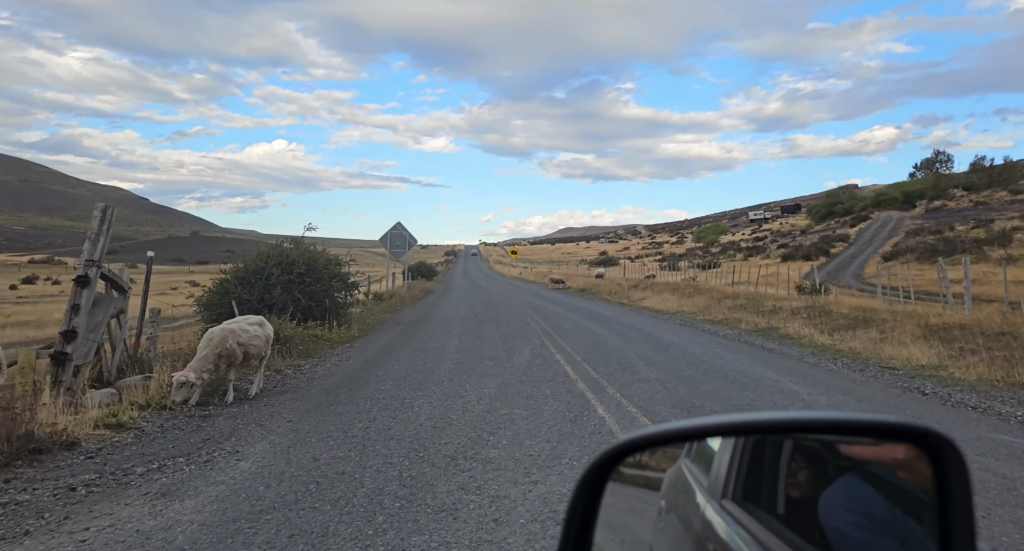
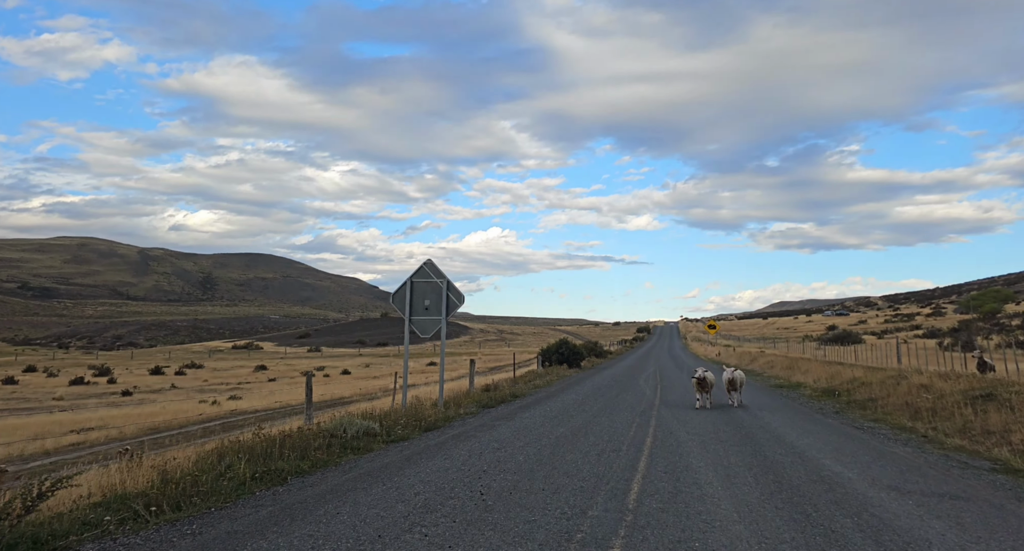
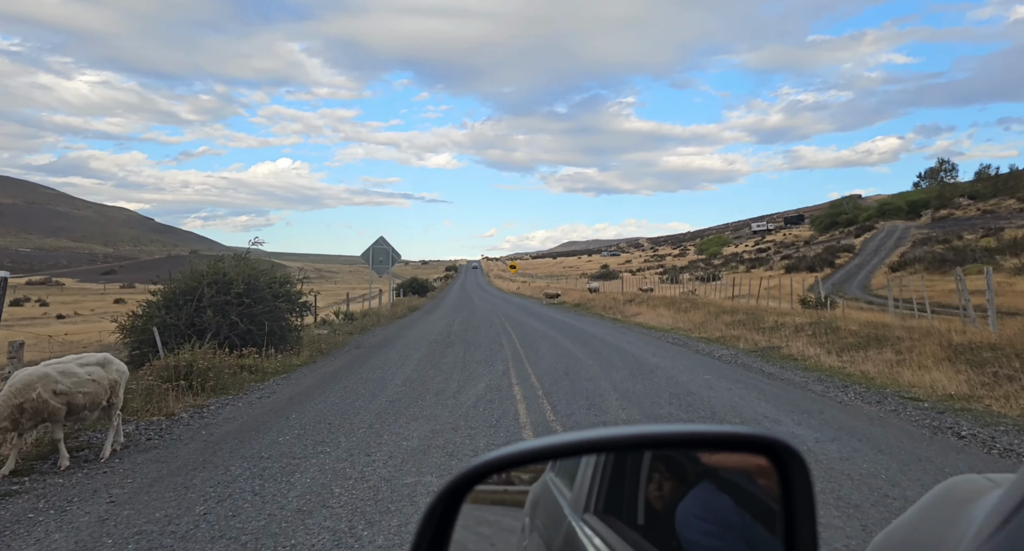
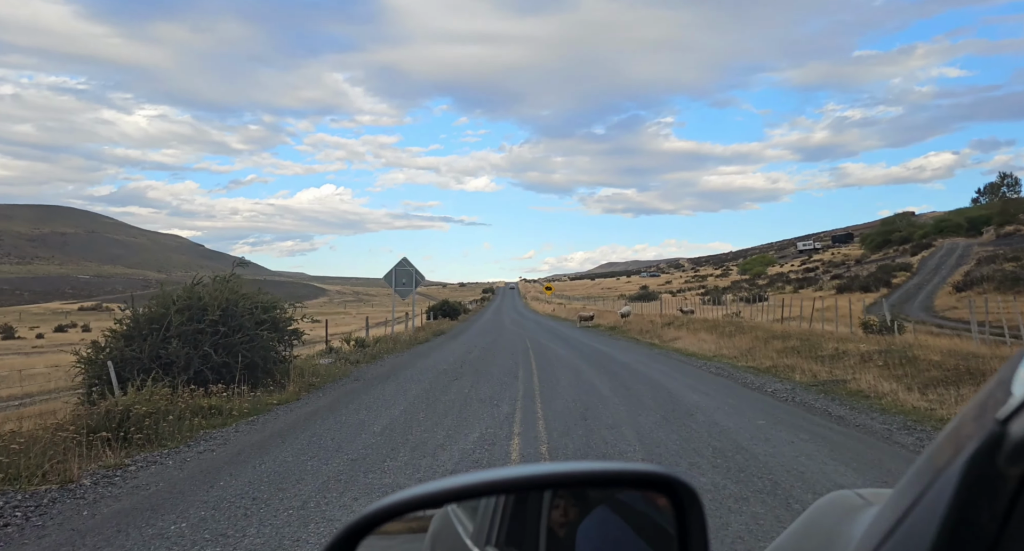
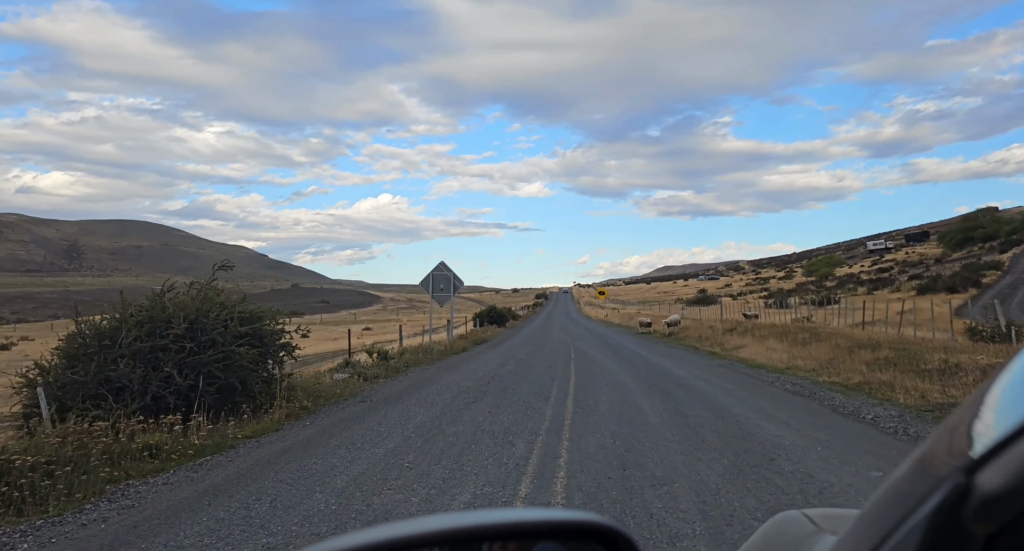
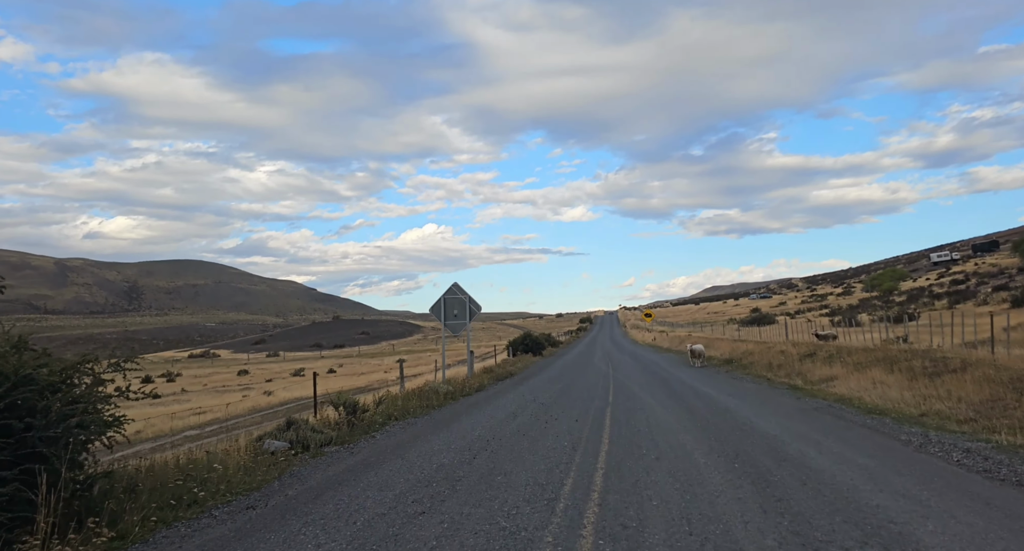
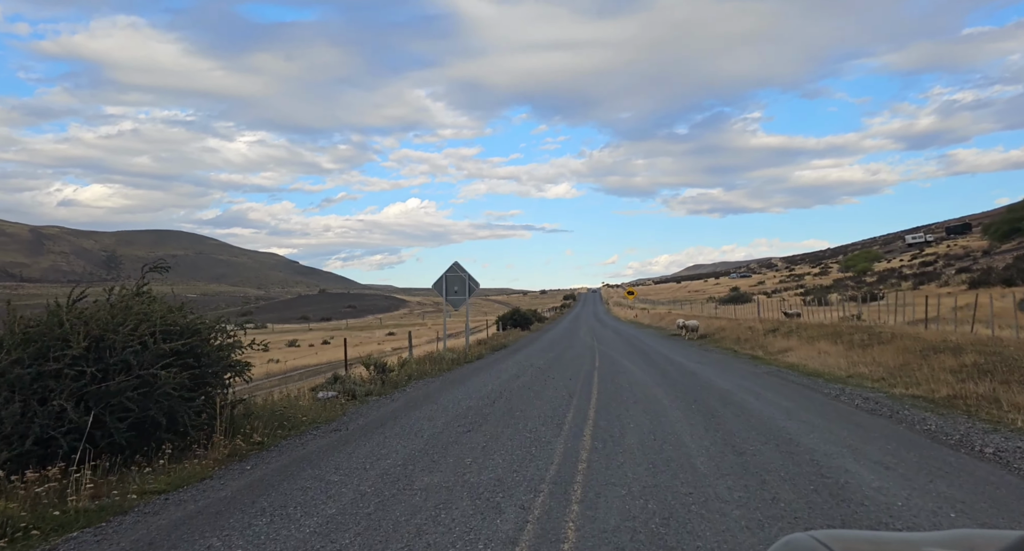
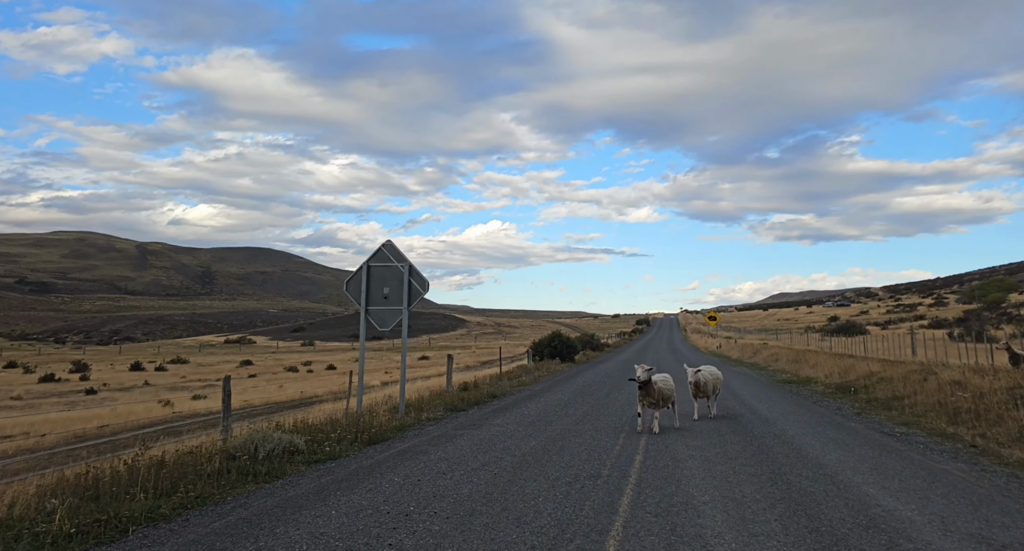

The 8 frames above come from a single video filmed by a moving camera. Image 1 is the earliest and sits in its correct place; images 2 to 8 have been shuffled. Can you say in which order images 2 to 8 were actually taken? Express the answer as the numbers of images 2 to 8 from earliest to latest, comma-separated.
3, 4, 5, 7, 6, 2, 8
